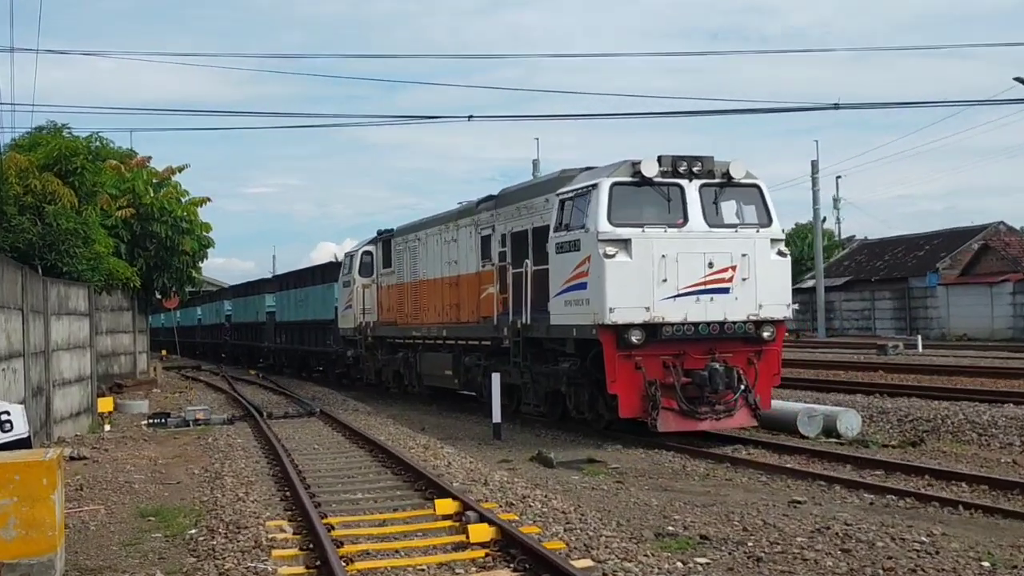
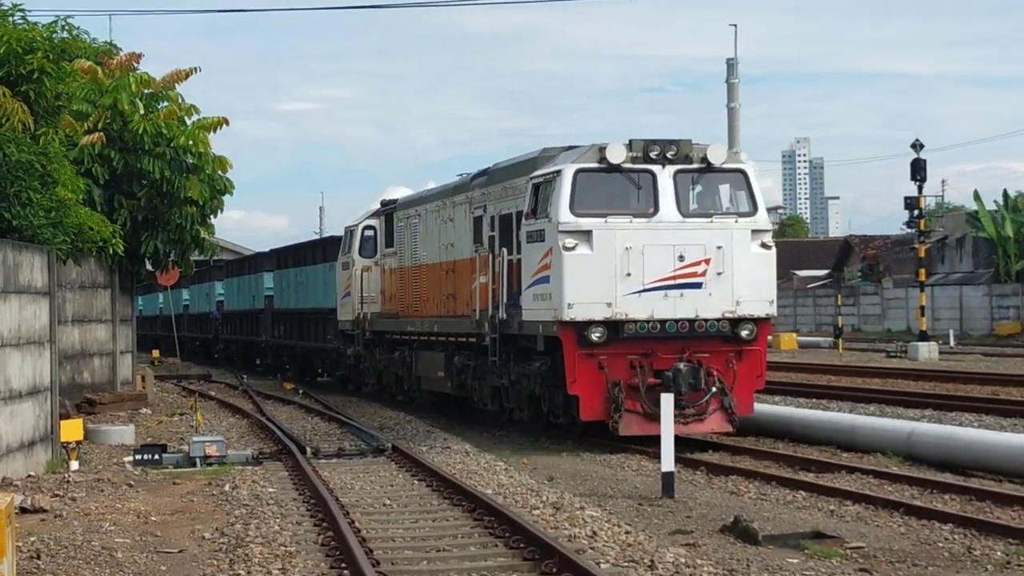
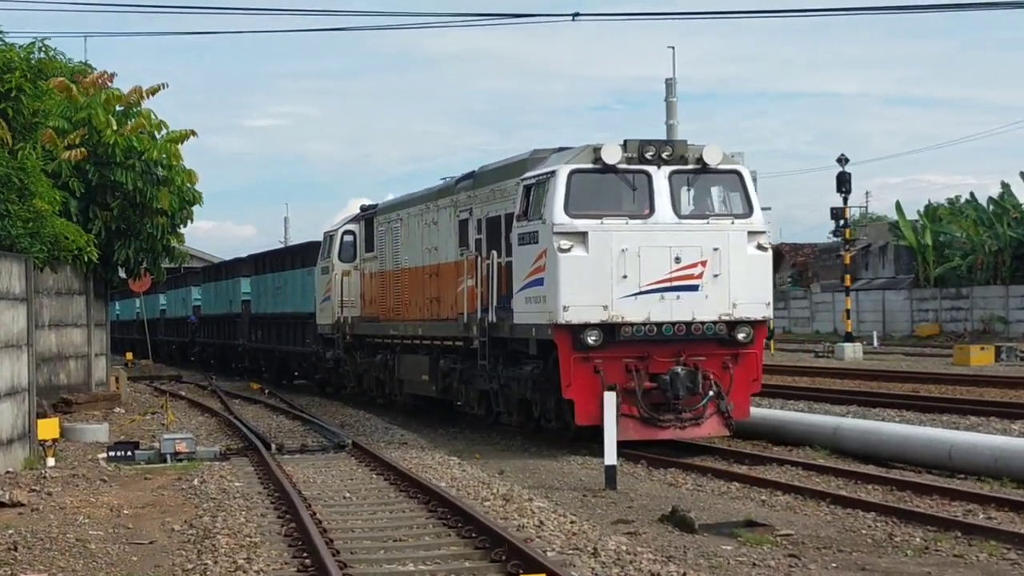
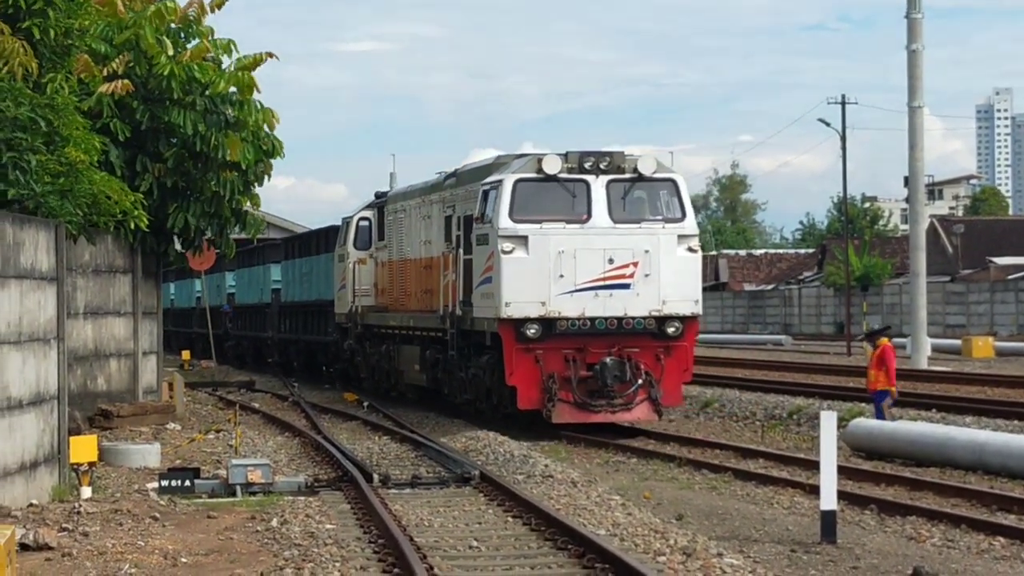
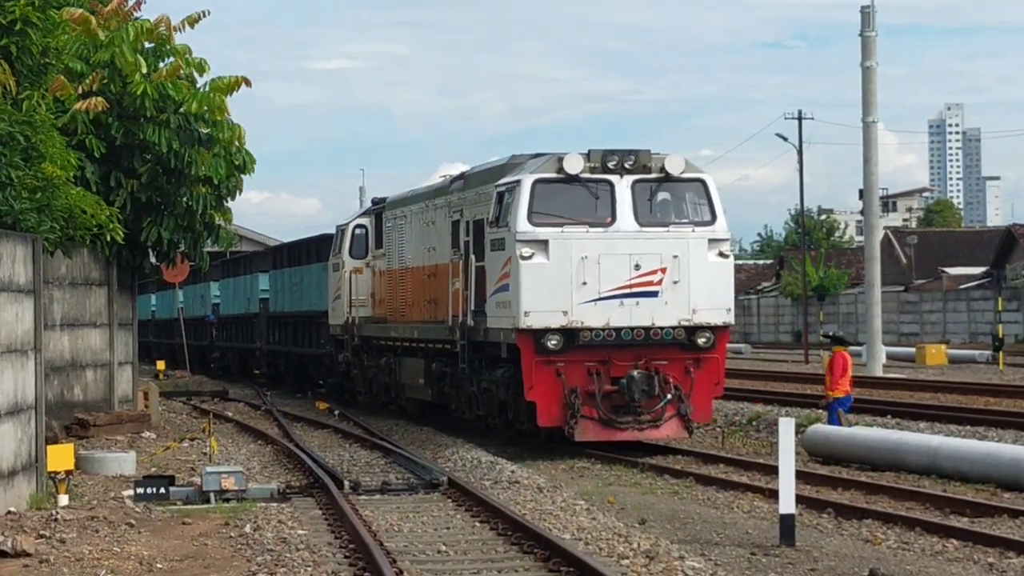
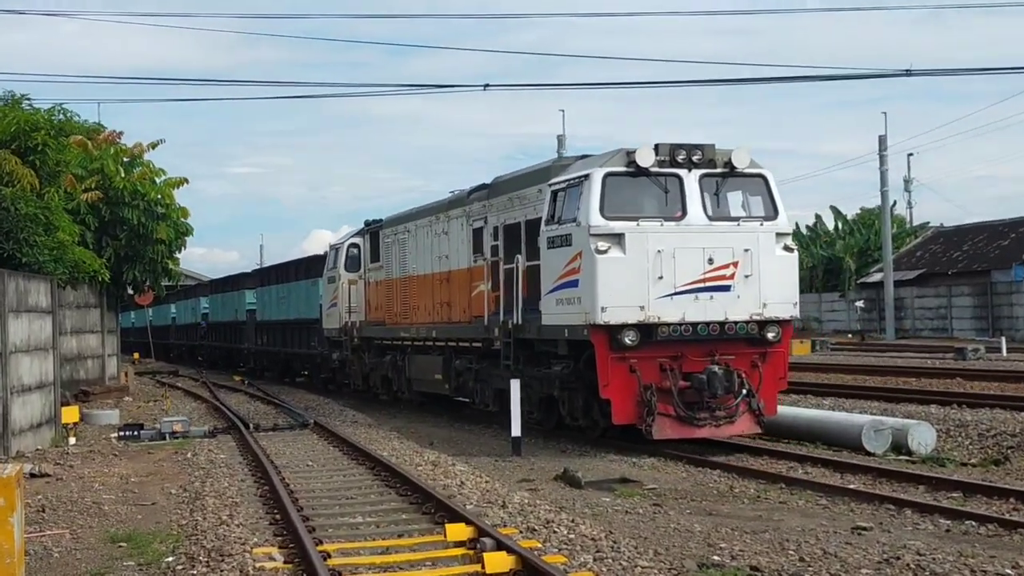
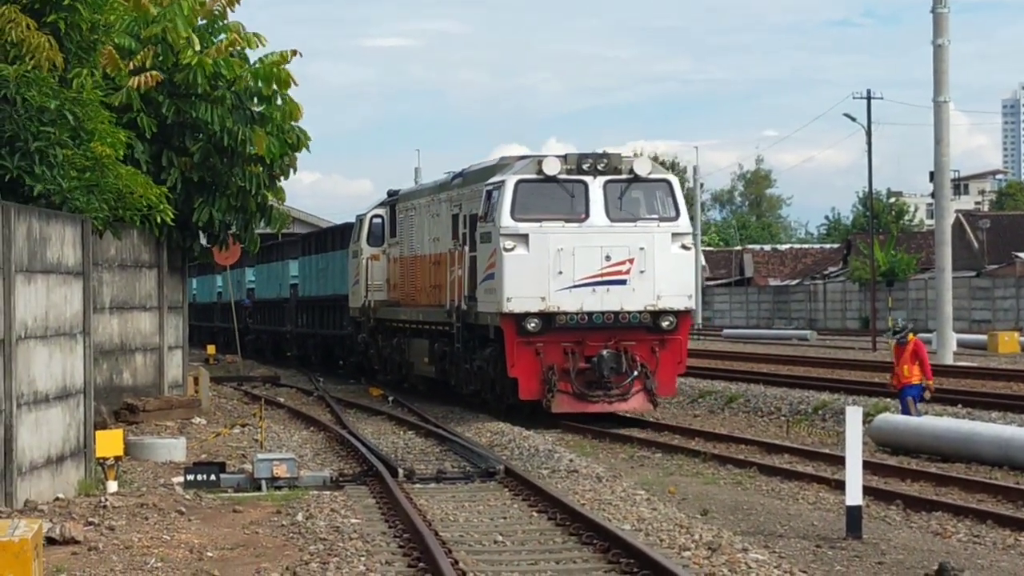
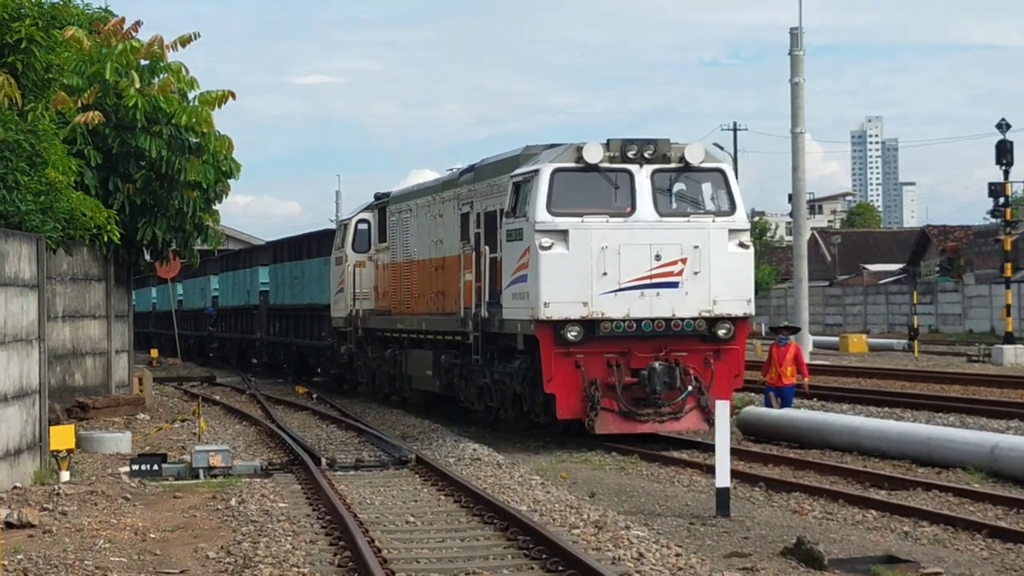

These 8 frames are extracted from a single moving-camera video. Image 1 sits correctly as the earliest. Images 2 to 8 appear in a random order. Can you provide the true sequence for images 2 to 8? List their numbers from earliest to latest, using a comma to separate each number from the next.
6, 3, 2, 8, 5, 4, 7
